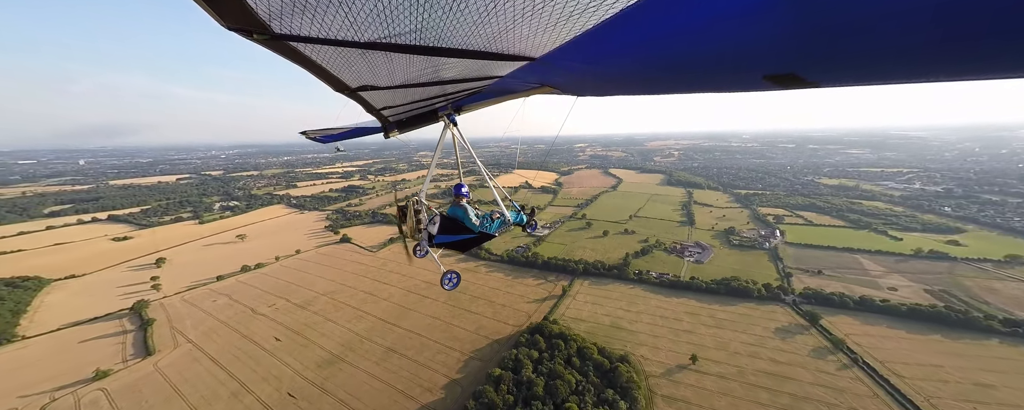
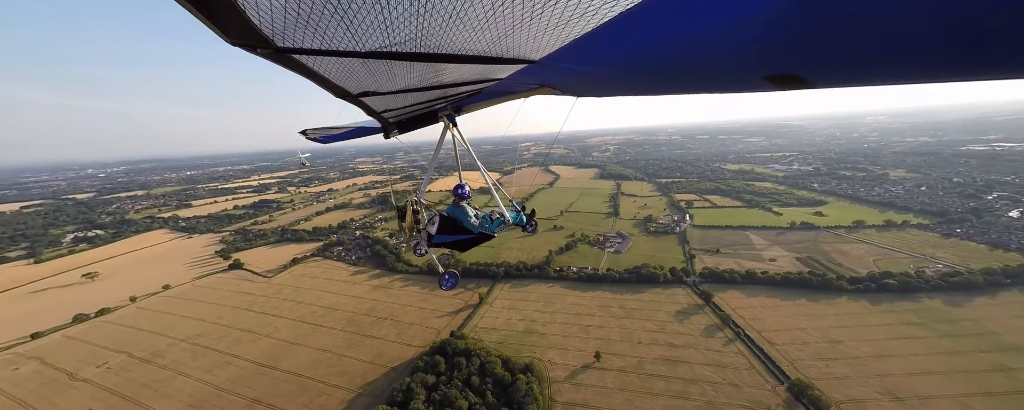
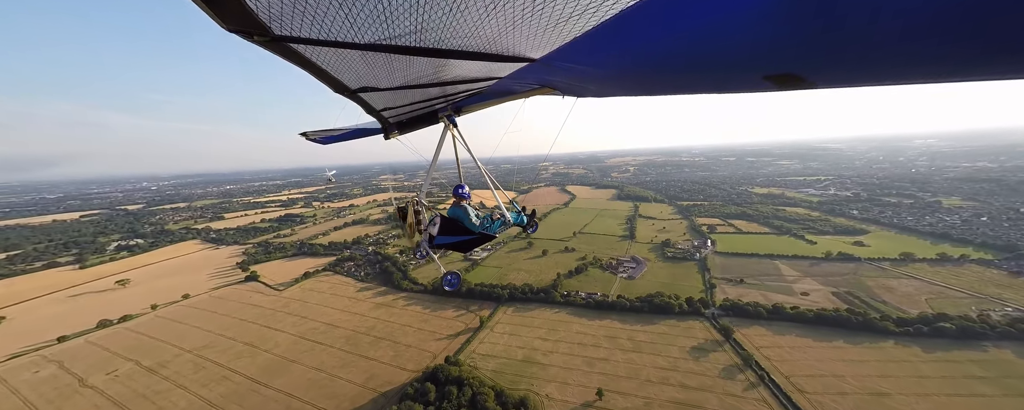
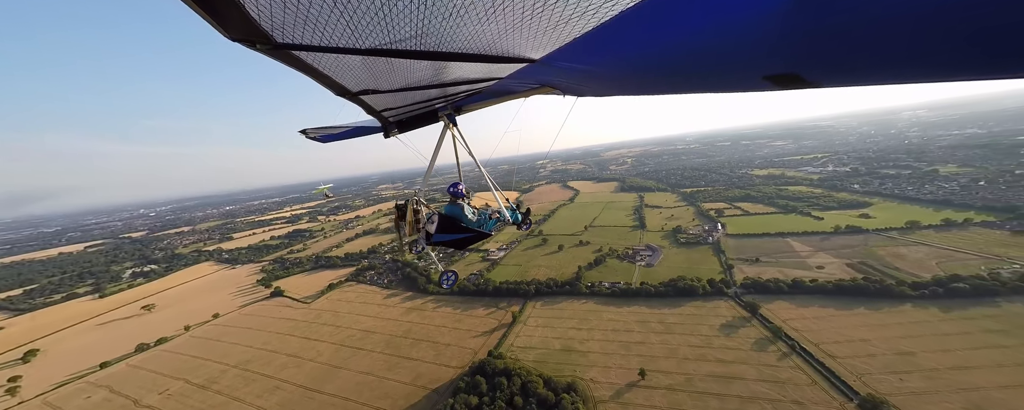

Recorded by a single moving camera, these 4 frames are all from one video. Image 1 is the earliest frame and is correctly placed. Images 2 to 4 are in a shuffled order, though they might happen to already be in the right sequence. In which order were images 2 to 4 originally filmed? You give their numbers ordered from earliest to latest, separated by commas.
4, 2, 3
